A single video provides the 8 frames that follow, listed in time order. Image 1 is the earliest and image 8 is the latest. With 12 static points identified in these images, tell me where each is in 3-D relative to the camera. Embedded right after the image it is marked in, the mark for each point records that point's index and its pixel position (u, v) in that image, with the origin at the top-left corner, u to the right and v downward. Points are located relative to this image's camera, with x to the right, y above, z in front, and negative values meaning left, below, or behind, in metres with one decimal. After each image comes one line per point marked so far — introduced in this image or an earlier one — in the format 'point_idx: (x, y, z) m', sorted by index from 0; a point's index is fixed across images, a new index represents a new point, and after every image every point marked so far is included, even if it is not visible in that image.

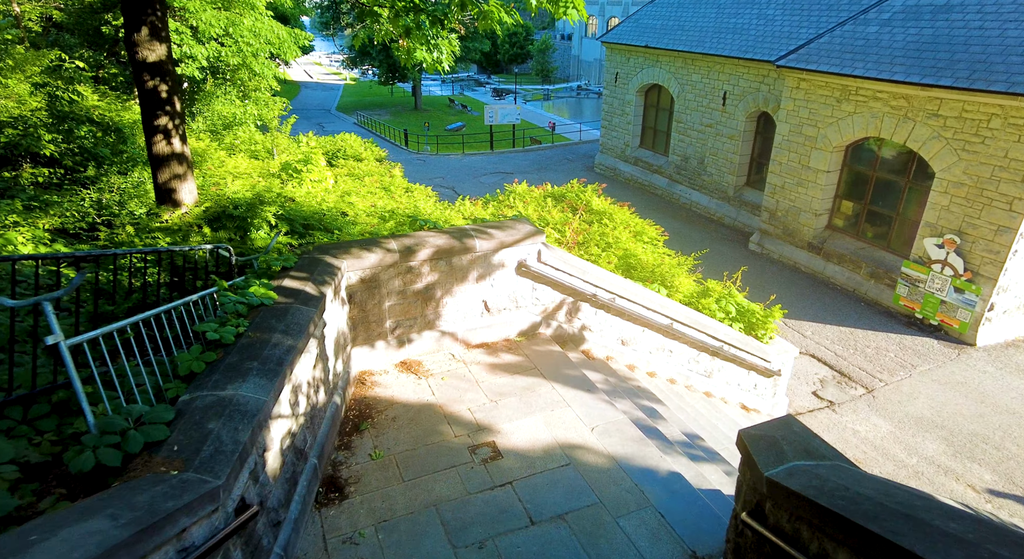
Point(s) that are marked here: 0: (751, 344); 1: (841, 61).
0: (+2.7, -0.7, +6.7) m
1: (+5.7, +3.8, +10.3) m
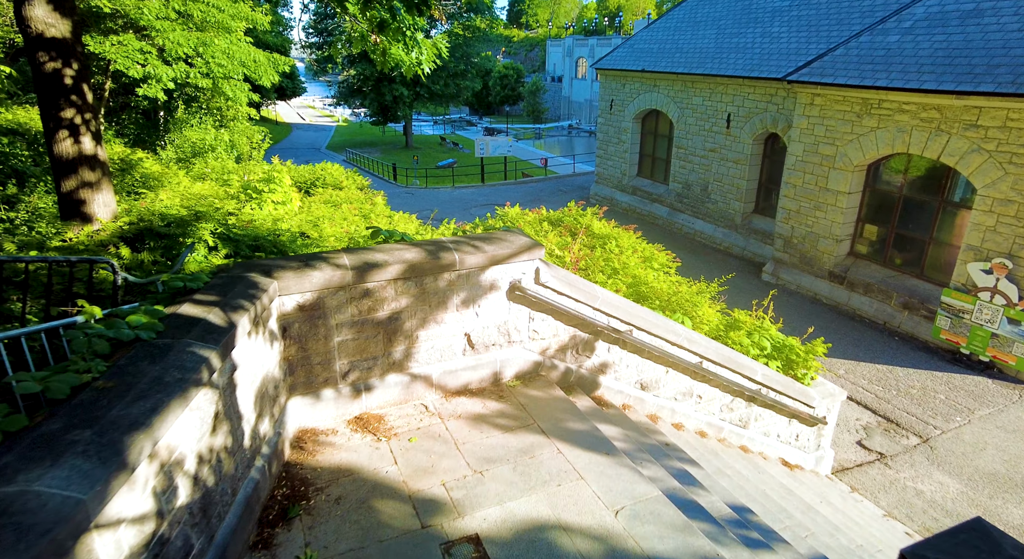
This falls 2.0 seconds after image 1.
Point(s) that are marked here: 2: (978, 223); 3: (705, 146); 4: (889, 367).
0: (+2.6, -1.0, +5.6) m
1: (+5.5, +3.3, +9.5) m
2: (+6.6, +0.8, +8.5) m
3: (+4.5, +3.1, +14.0) m
4: (+5.5, -1.3, +8.7) m
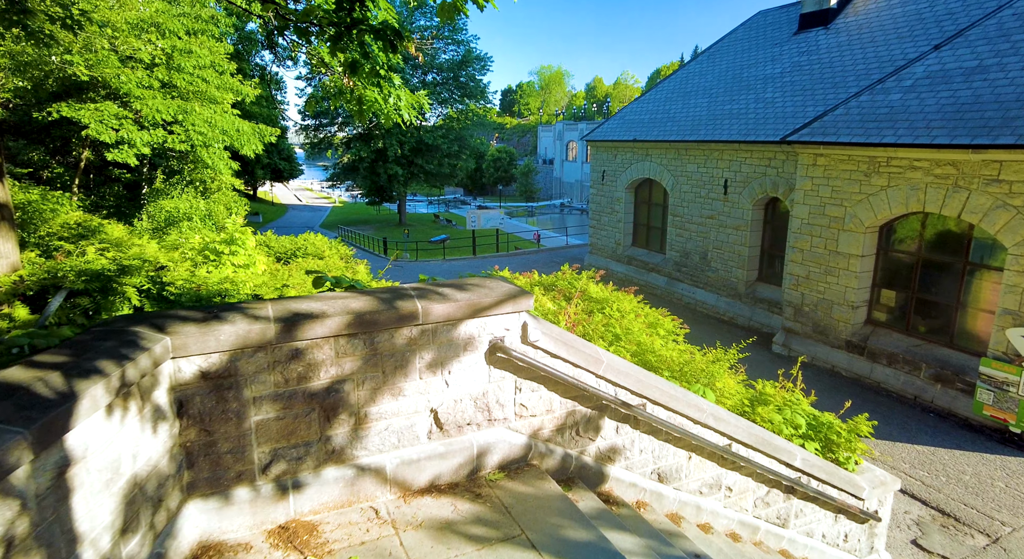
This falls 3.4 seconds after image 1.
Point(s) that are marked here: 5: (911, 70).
0: (+2.5, -1.5, +4.6) m
1: (+5.3, +2.2, +9.0) m
2: (+6.4, -0.1, +7.7) m
3: (+4.3, +1.5, +13.5) m
4: (+5.3, -2.2, +7.7) m
5: (+6.4, +3.4, +9.6) m
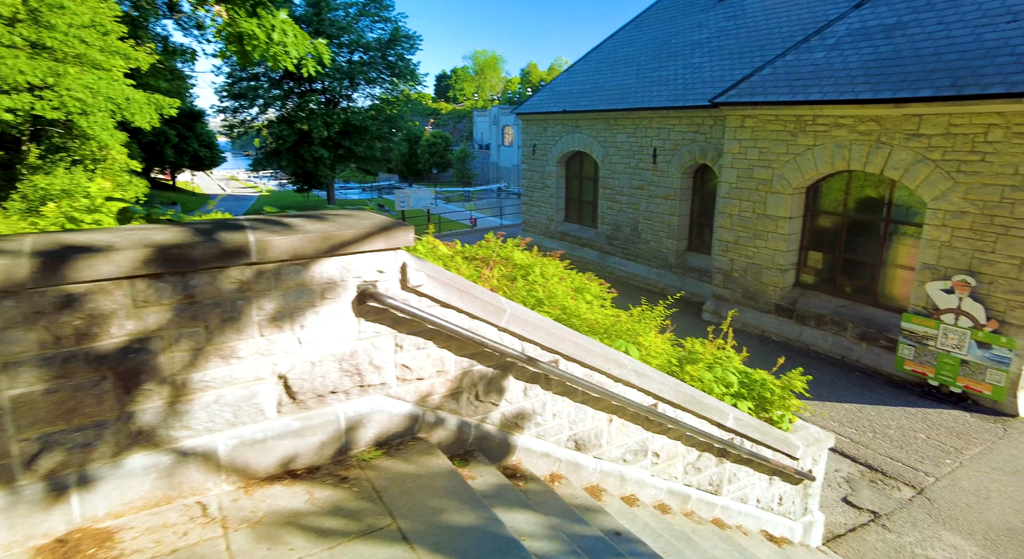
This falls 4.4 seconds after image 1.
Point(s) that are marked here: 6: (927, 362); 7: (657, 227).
0: (+1.8, -1.1, +4.2) m
1: (+4.1, +2.8, +8.9) m
2: (+5.4, +0.5, +7.7) m
3: (+2.7, +2.1, +13.2) m
4: (+4.4, -1.6, +7.6) m
5: (+5.1, +4.0, +9.5) m
6: (+5.4, -1.1, +7.9) m
7: (+3.1, +1.1, +12.8) m
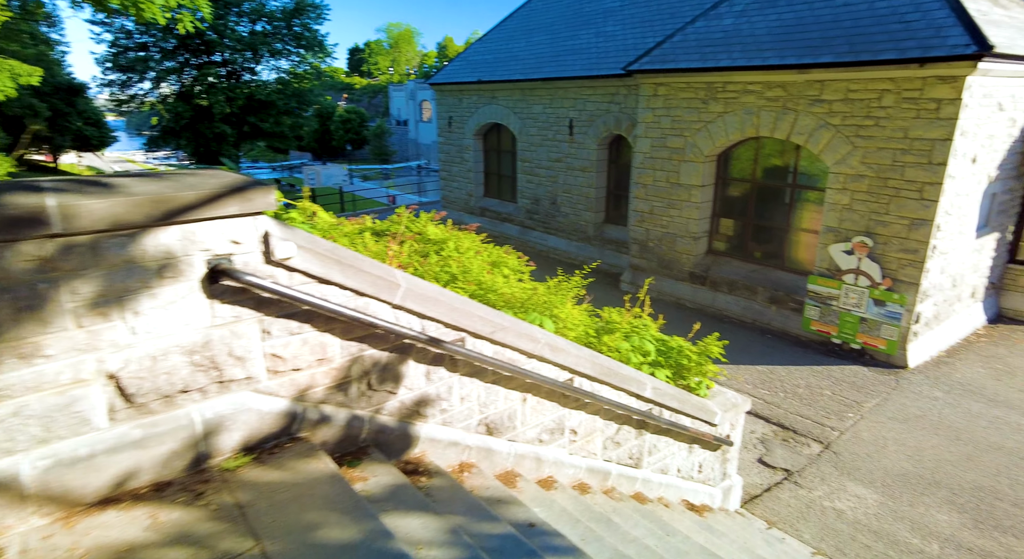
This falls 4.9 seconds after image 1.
0: (+1.2, -0.8, +4.1) m
1: (+2.8, +3.3, +8.9) m
2: (+4.3, +1.0, +8.0) m
3: (+0.8, +2.7, +13.0) m
4: (+3.4, -1.2, +7.8) m
5: (+3.6, +4.5, +9.6) m
6: (+4.4, -0.6, +8.2) m
7: (+1.4, +1.7, +12.7) m
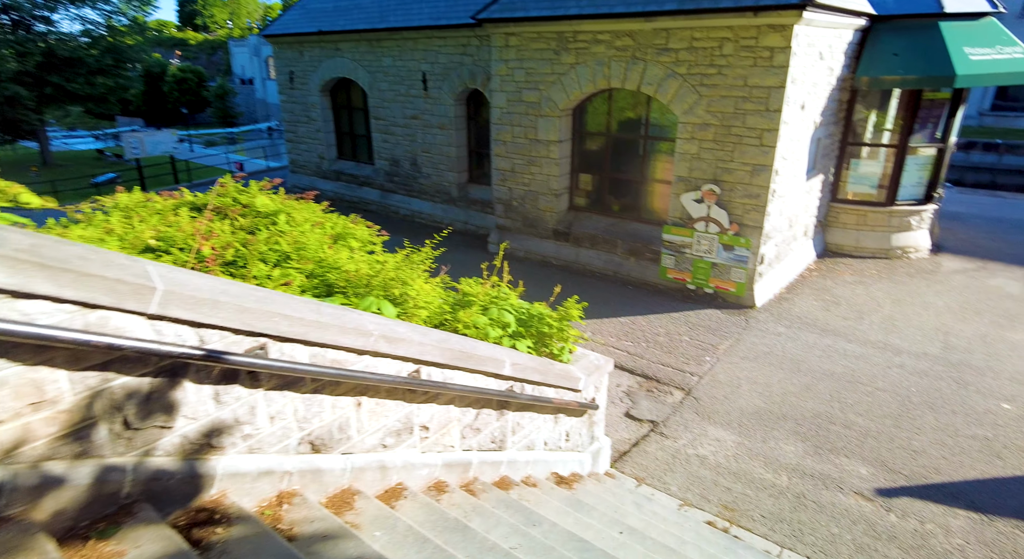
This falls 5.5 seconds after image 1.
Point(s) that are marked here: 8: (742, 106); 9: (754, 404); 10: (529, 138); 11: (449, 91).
0: (+0.3, -0.6, +3.9) m
1: (+0.5, +3.9, +8.5) m
2: (+2.3, +1.7, +8.1) m
3: (-2.2, +3.4, +12.2) m
4: (+1.6, -0.5, +7.9) m
5: (+1.1, +5.2, +9.3) m
6: (+2.5, +0.2, +8.5) m
7: (-1.6, +2.4, +12.0) m
8: (+2.9, +2.2, +7.5) m
9: (+2.5, -1.3, +6.2) m
10: (+0.3, +2.3, +9.5) m
11: (-1.2, +3.5, +11.2) m
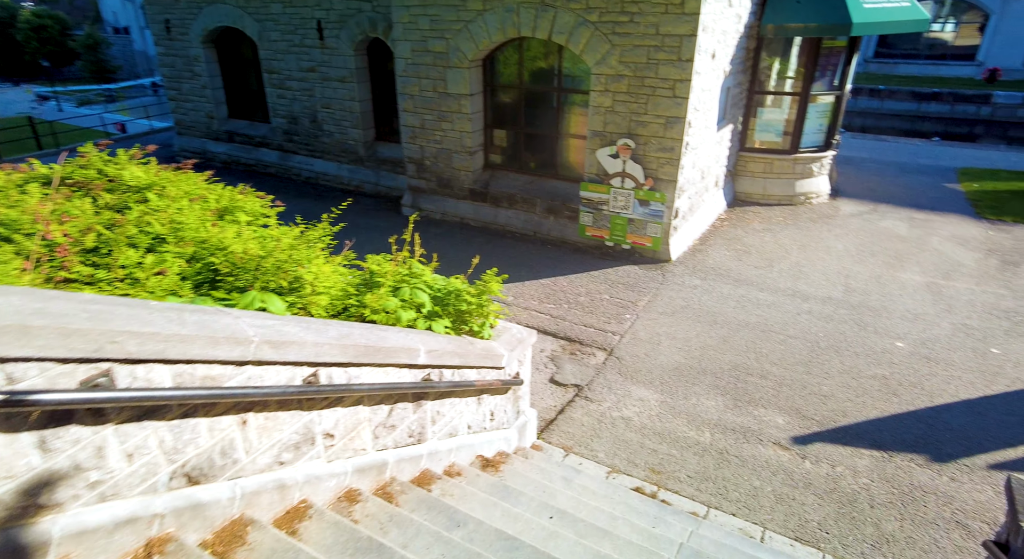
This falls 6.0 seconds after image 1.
0: (-0.2, -0.5, +3.6) m
1: (-0.8, +4.4, +7.9) m
2: (+1.1, +2.3, +7.9) m
3: (-4.0, +4.0, +11.2) m
4: (+0.5, 0.0, +7.8) m
5: (-0.4, +5.8, +8.6) m
6: (+1.3, +0.8, +8.3) m
7: (-3.3, +3.0, +11.2) m
8: (+1.7, +2.7, +7.3) m
9: (+1.7, -0.8, +6.2) m
10: (-1.1, +2.8, +8.9) m
11: (-2.9, +4.1, +10.4) m
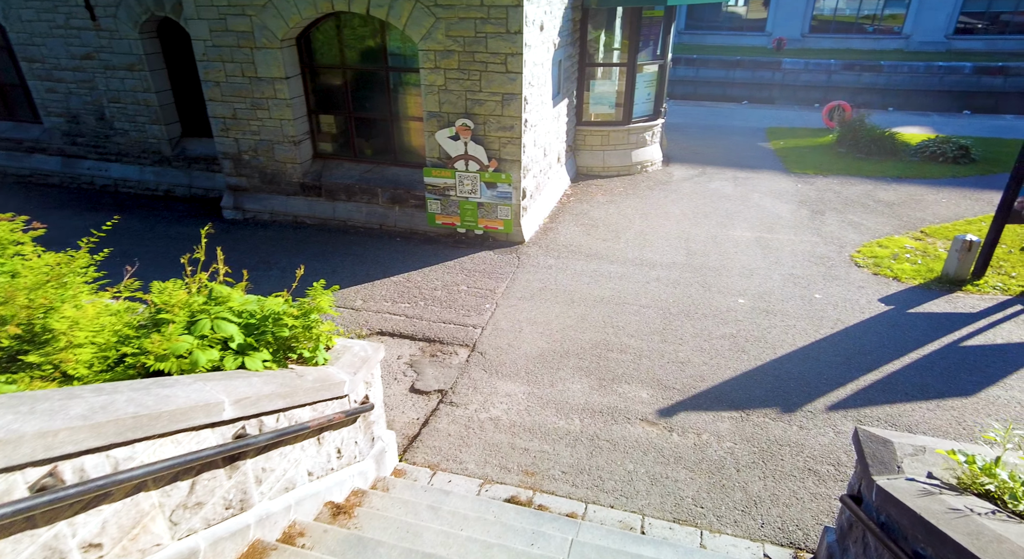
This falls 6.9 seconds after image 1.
0: (-1.1, -0.6, +3.0) m
1: (-3.1, +4.3, +6.8) m
2: (-1.0, +2.4, +7.3) m
3: (-6.9, +3.5, +9.4) m
4: (-1.3, 0.0, +7.2) m
5: (-3.0, +5.7, +7.6) m
6: (-0.8, +0.9, +7.9) m
7: (-6.1, +2.7, +9.6) m
8: (-0.3, +2.9, +6.9) m
9: (+0.3, -0.7, +6.0) m
10: (-3.5, +2.7, +7.9) m
11: (-5.6, +3.8, +8.8) m
